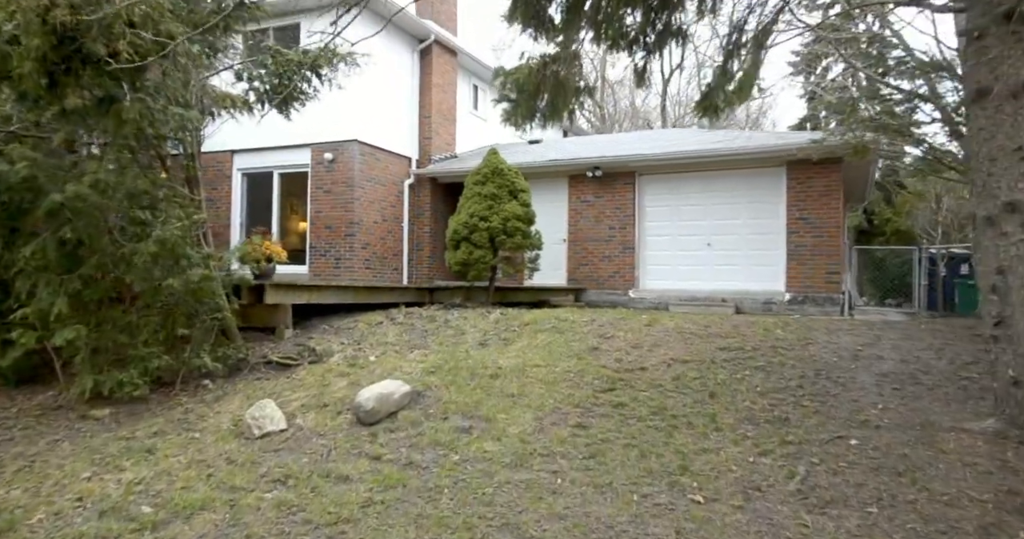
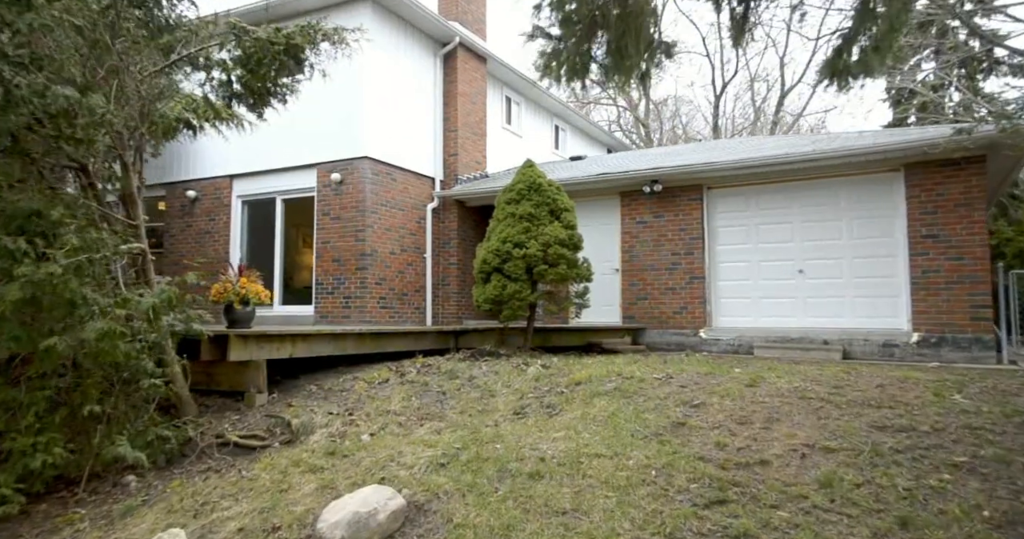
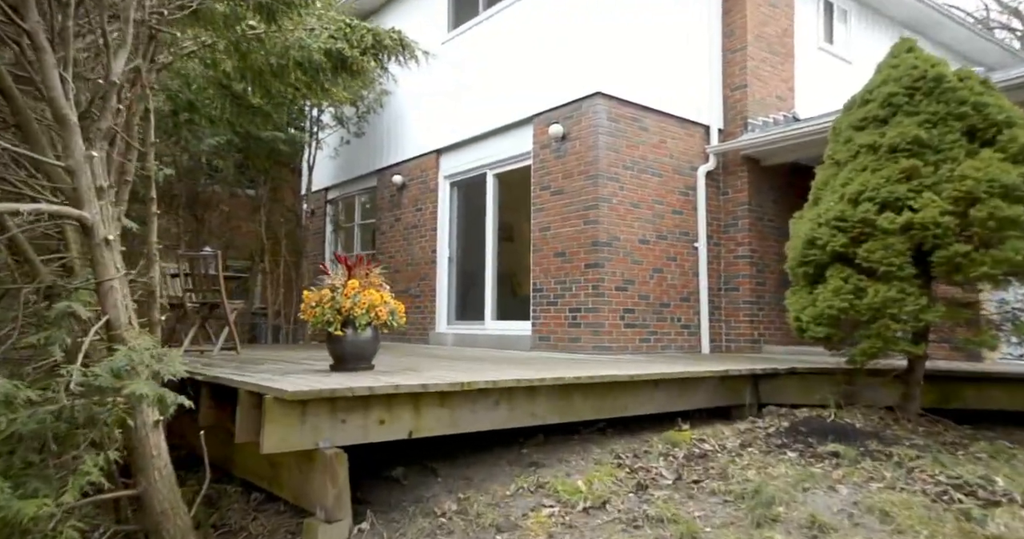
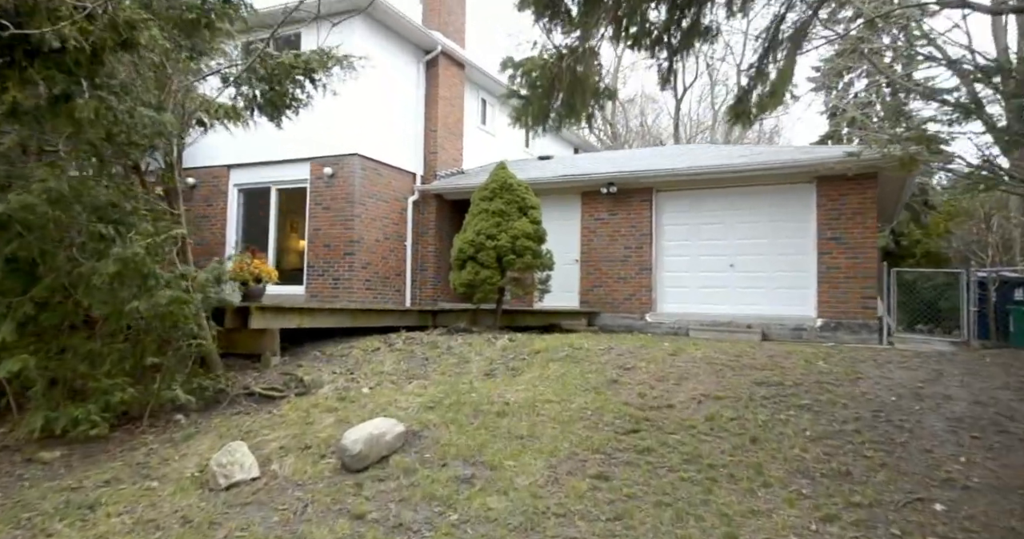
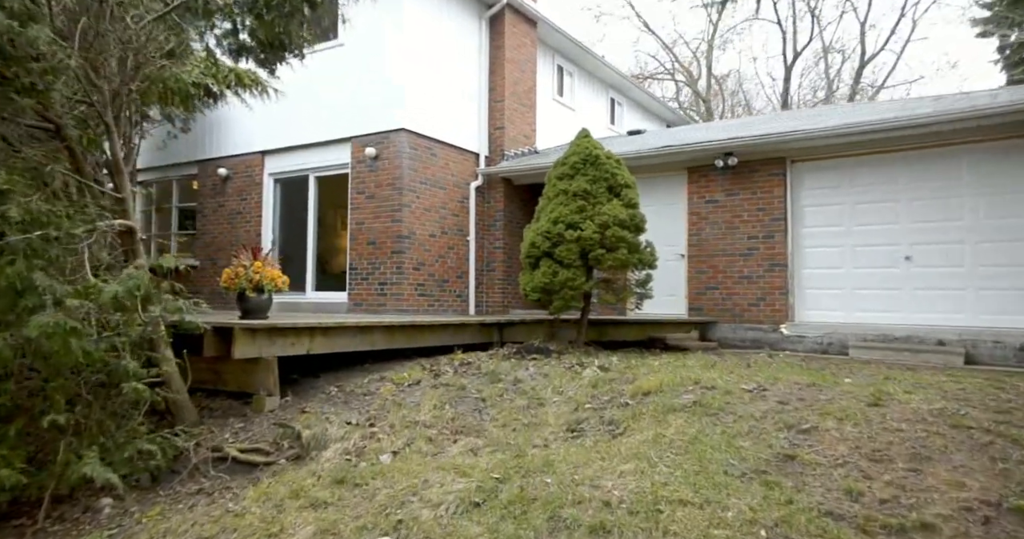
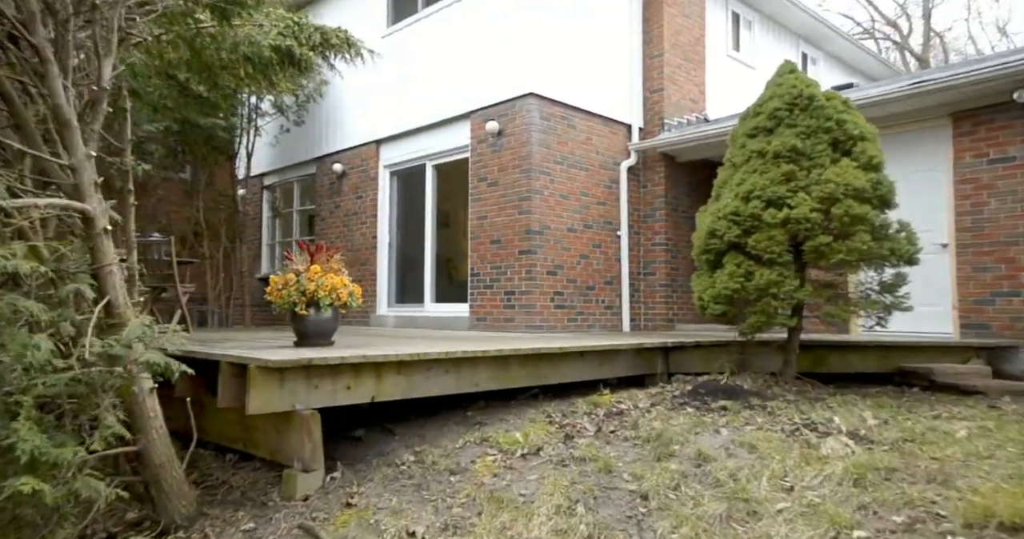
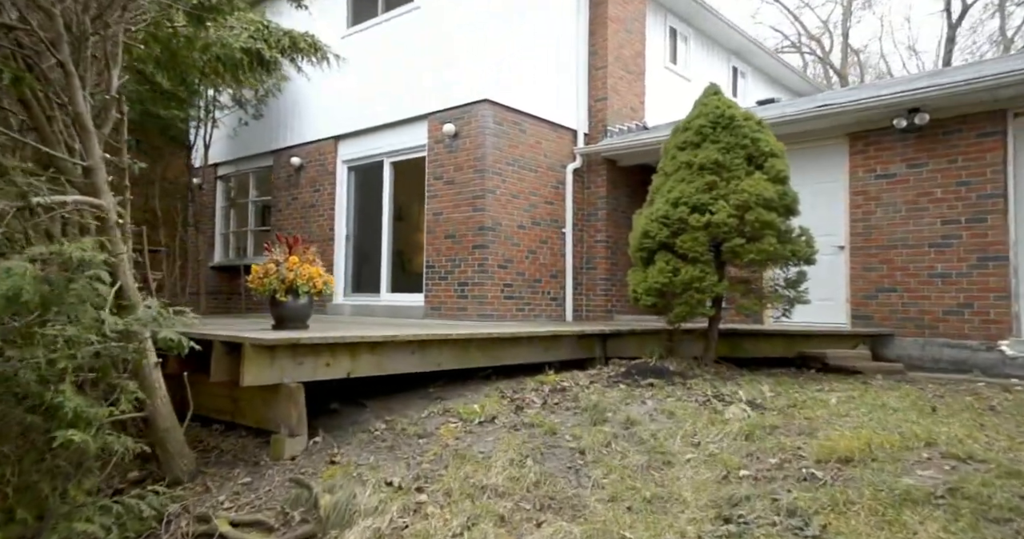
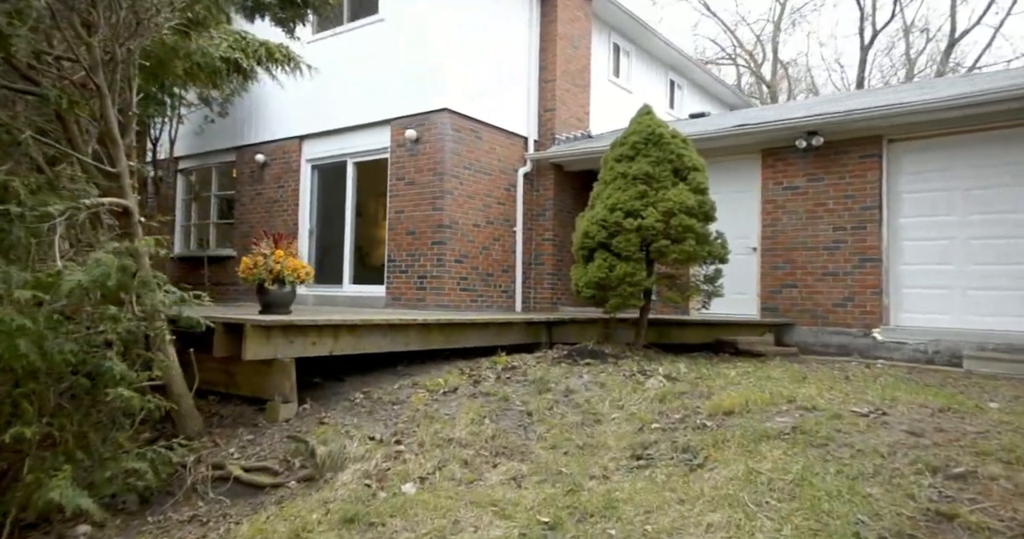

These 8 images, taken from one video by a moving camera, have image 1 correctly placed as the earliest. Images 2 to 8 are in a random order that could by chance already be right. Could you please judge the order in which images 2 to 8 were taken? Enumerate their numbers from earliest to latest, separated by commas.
4, 2, 5, 8, 7, 6, 3
